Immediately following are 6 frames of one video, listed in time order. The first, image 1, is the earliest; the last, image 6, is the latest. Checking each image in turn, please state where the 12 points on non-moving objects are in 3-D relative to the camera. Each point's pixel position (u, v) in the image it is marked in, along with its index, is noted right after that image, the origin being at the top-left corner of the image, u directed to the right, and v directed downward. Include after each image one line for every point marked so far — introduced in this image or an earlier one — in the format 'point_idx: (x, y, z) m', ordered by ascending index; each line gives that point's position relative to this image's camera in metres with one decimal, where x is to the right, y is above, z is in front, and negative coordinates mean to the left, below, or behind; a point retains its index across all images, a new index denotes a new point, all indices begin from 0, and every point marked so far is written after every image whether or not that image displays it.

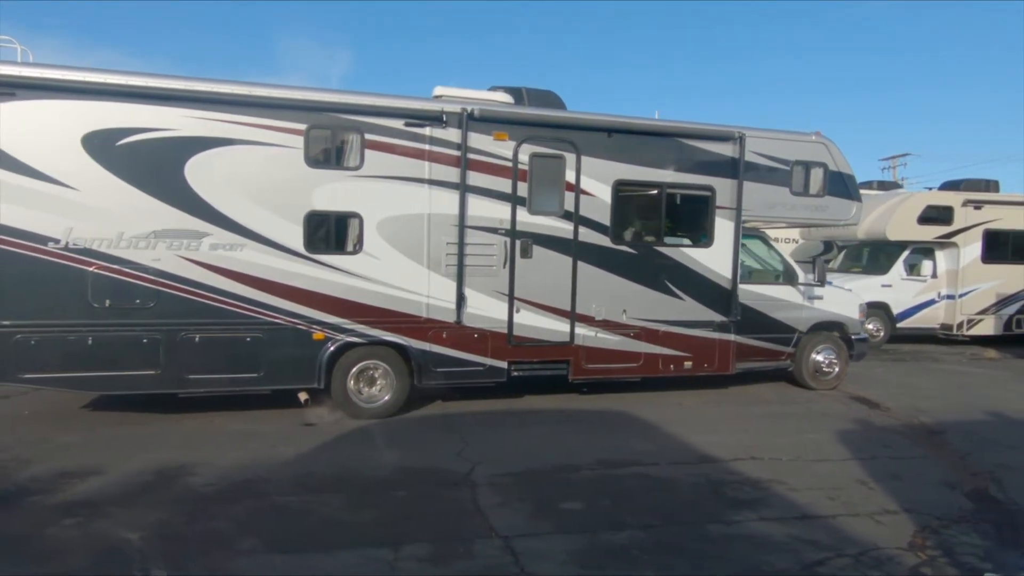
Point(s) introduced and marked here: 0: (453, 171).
0: (-0.7, +1.4, +8.3) m
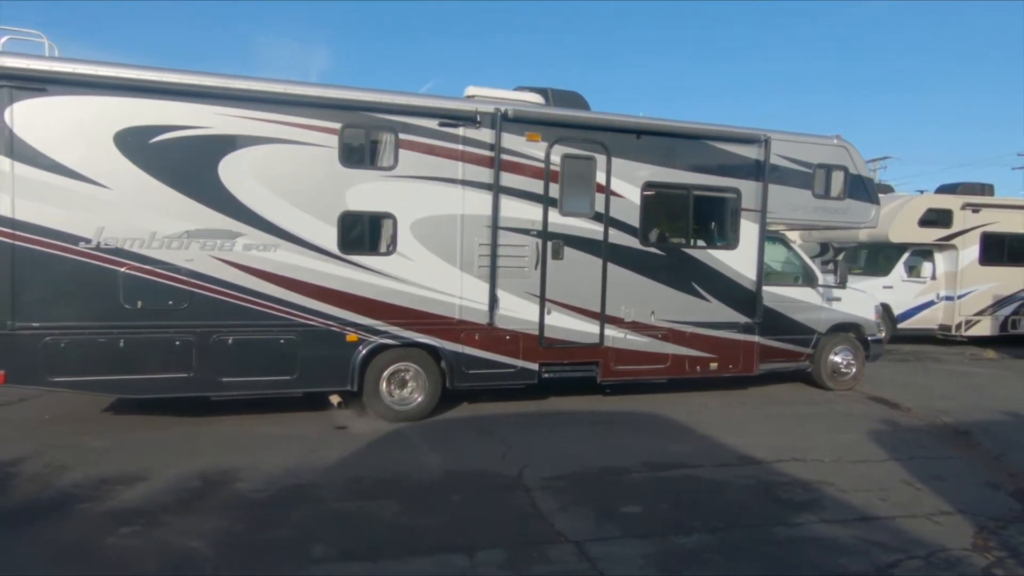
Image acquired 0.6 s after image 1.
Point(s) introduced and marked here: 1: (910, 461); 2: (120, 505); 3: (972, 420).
0: (-0.3, +1.4, +8.3) m
1: (+4.1, -1.8, +7.0) m
2: (-3.0, -1.7, +5.4) m
3: (+6.0, -1.7, +9.0) m
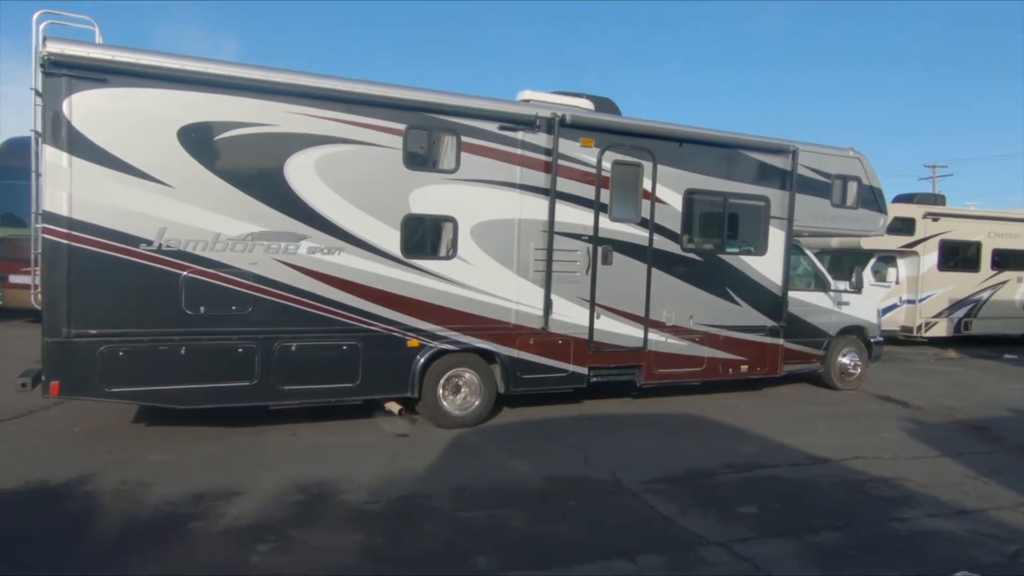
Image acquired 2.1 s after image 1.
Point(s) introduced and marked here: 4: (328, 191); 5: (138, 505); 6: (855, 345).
0: (+0.4, +1.3, +8.3) m
1: (+4.8, -1.8, +7.5) m
2: (-2.0, -1.7, +5.1) m
3: (+6.5, -1.8, +9.6) m
4: (-1.9, +1.0, +7.3) m
5: (-2.9, -1.7, +5.4) m
6: (+5.6, -0.9, +11.4) m
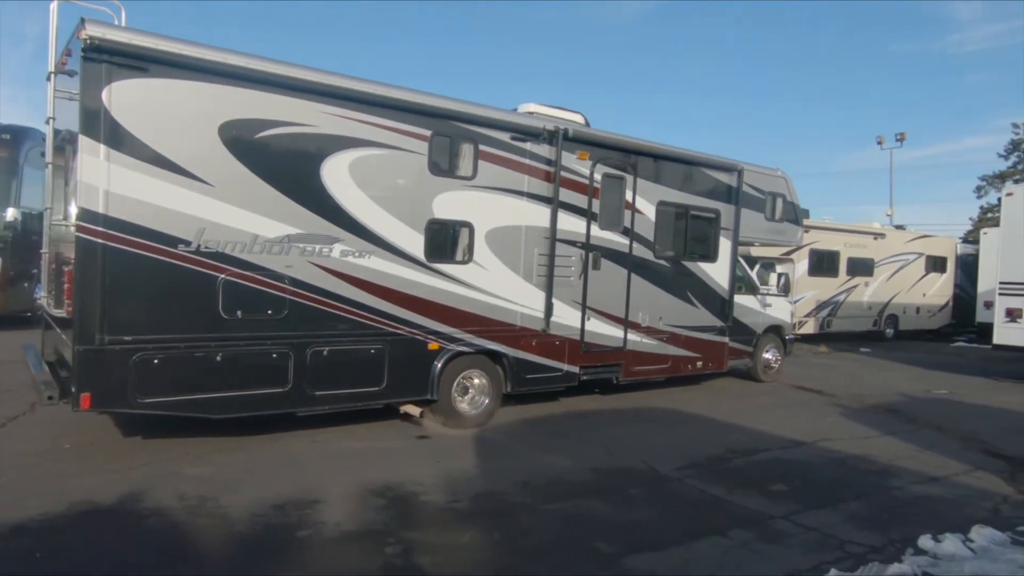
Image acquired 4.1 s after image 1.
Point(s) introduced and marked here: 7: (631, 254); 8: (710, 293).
0: (+0.4, +1.3, +8.7) m
1: (+5.0, -1.9, +8.9) m
2: (-1.3, -1.8, +5.1) m
3: (+6.2, -1.8, +11.4) m
4: (-1.6, +1.0, +7.3) m
5: (-2.2, -1.7, +5.2) m
6: (+4.9, -1.0, +12.9) m
7: (+1.7, +0.5, +9.8) m
8: (+3.1, -0.1, +11.0) m
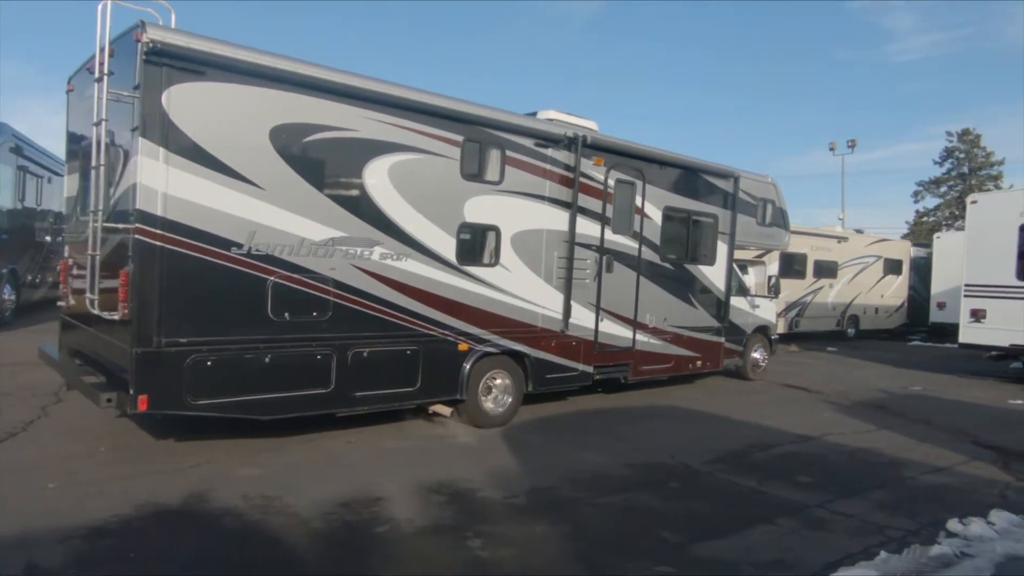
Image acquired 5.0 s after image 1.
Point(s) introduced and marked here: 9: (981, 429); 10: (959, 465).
0: (+0.7, +1.3, +9.0) m
1: (+5.2, -1.9, +9.5) m
2: (-0.7, -1.8, +5.3) m
3: (+6.2, -1.9, +12.0) m
4: (-1.2, +1.0, +7.4) m
5: (-1.7, -1.8, +5.3) m
6: (+4.9, -1.1, +13.5) m
7: (+1.9, +0.5, +10.1) m
8: (+3.2, -0.1, +11.5) m
9: (+6.6, -2.0, +9.7) m
10: (+5.0, -2.0, +7.8) m
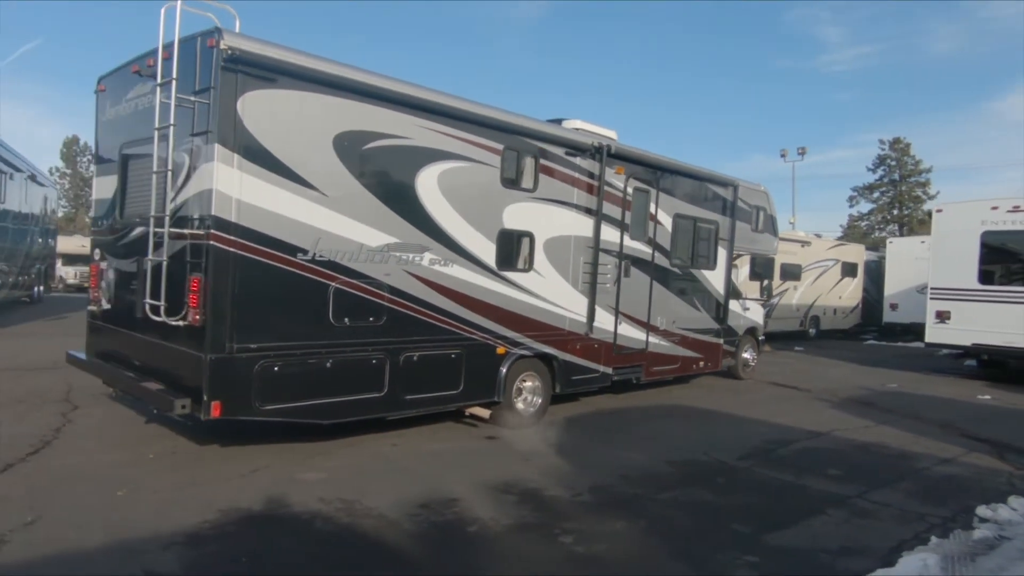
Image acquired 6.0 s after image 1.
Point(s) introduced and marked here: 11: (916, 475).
0: (+1.1, +1.2, +9.3) m
1: (+5.5, -2.0, +10.1) m
2: (-0.1, -1.9, +5.5) m
3: (+6.3, -1.9, +12.7) m
4: (-0.7, +0.9, +7.5) m
5: (-1.0, -1.8, +5.4) m
6: (+4.8, -1.1, +14.0) m
7: (+2.1, +0.4, +10.5) m
8: (+3.4, -0.2, +11.9) m
9: (+6.9, -2.0, +10.5) m
10: (+5.4, -2.0, +8.4) m
11: (+4.3, -2.0, +7.5) m
